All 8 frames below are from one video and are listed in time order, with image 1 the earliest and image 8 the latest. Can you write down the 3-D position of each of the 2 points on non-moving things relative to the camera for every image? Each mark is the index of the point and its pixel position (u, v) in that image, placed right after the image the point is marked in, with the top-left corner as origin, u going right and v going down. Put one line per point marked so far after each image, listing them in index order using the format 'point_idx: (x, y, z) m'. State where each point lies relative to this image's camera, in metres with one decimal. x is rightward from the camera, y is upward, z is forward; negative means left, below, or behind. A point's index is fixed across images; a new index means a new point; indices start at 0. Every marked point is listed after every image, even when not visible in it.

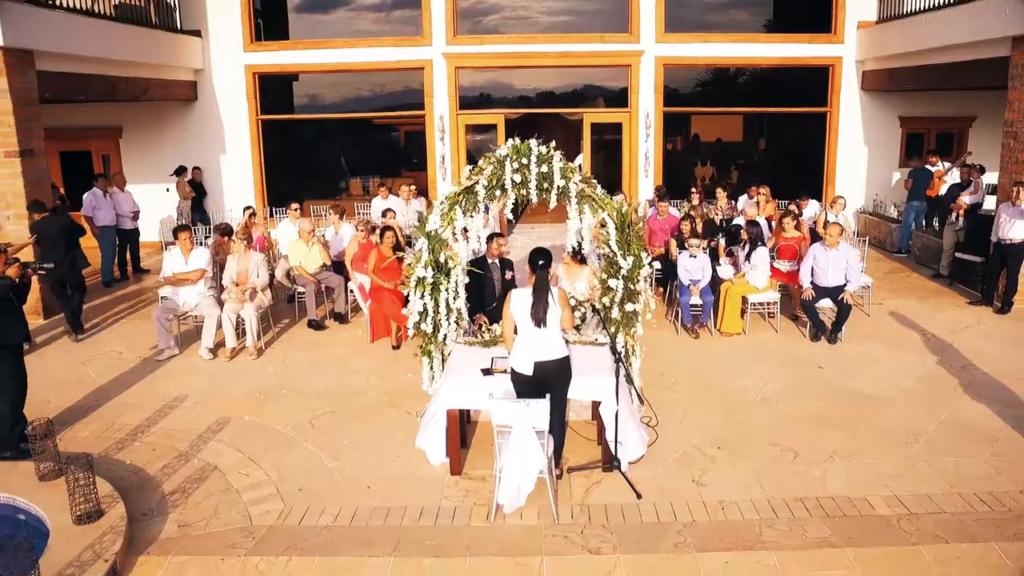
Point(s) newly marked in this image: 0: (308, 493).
0: (-1.1, -1.1, +4.9) m
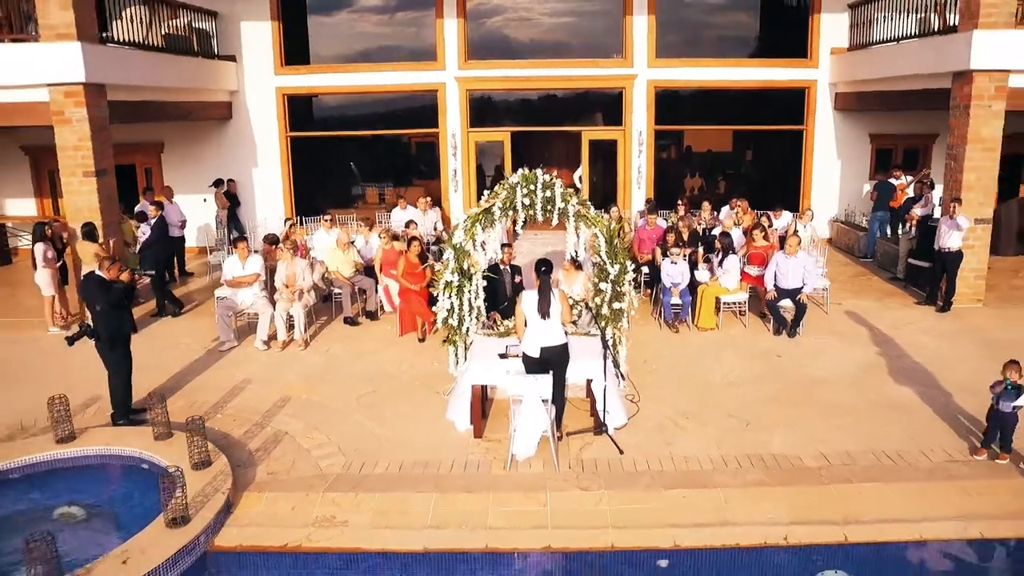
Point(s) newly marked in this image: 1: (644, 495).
0: (-1.0, -1.1, +6.3) m
1: (+0.8, -1.2, +5.4) m
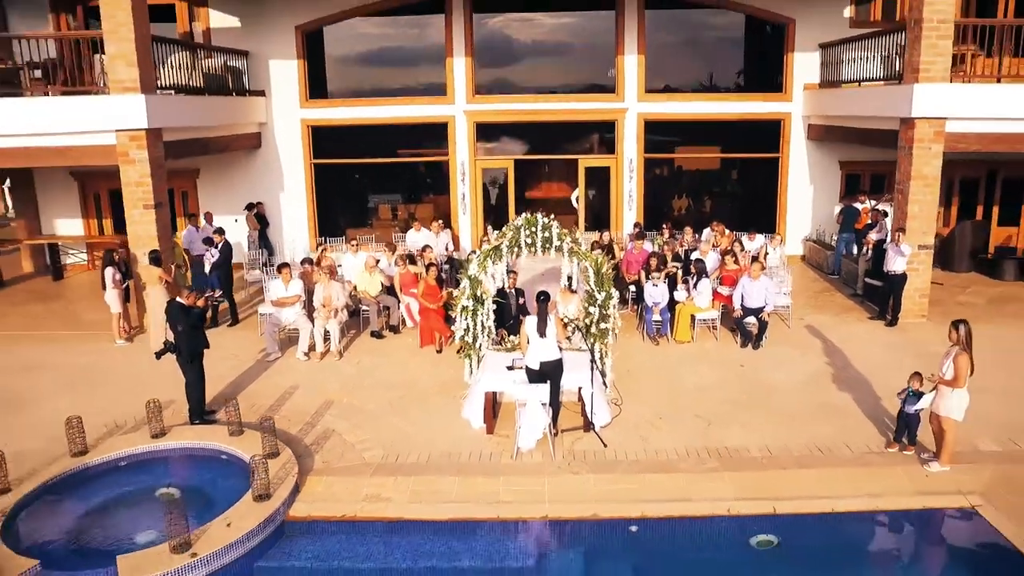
0: (-1.0, -1.3, +7.8) m
1: (+0.8, -1.4, +6.9) m
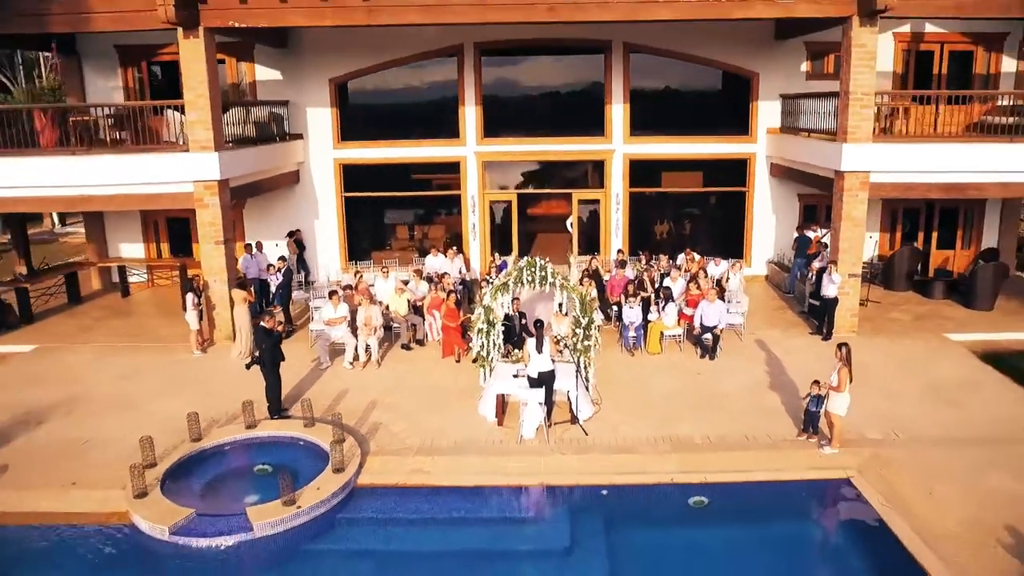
0: (-0.9, -1.6, +10.3) m
1: (+0.9, -1.7, +9.4) m
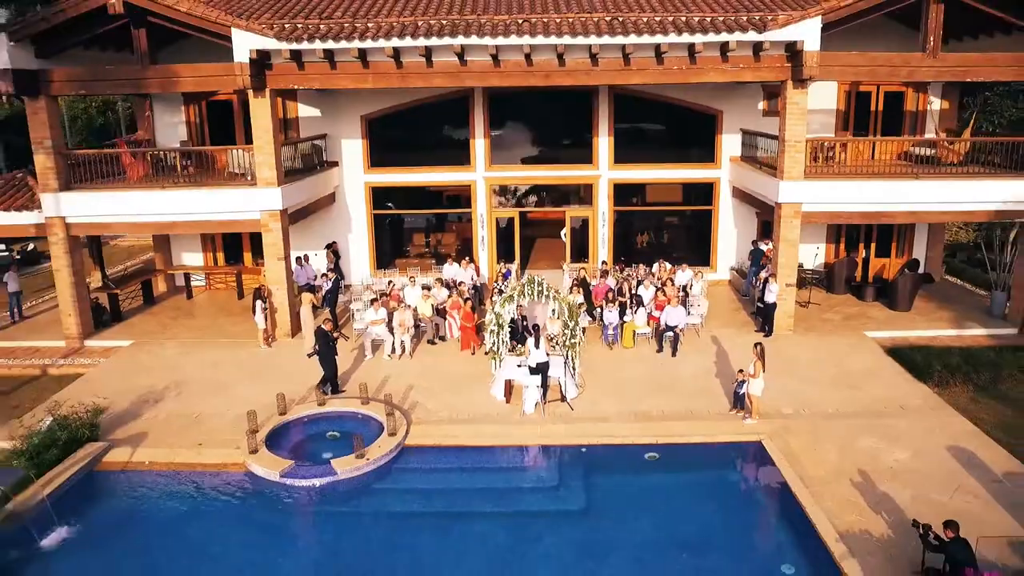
0: (-0.9, -1.8, +13.7) m
1: (+1.0, -1.9, +12.8) m
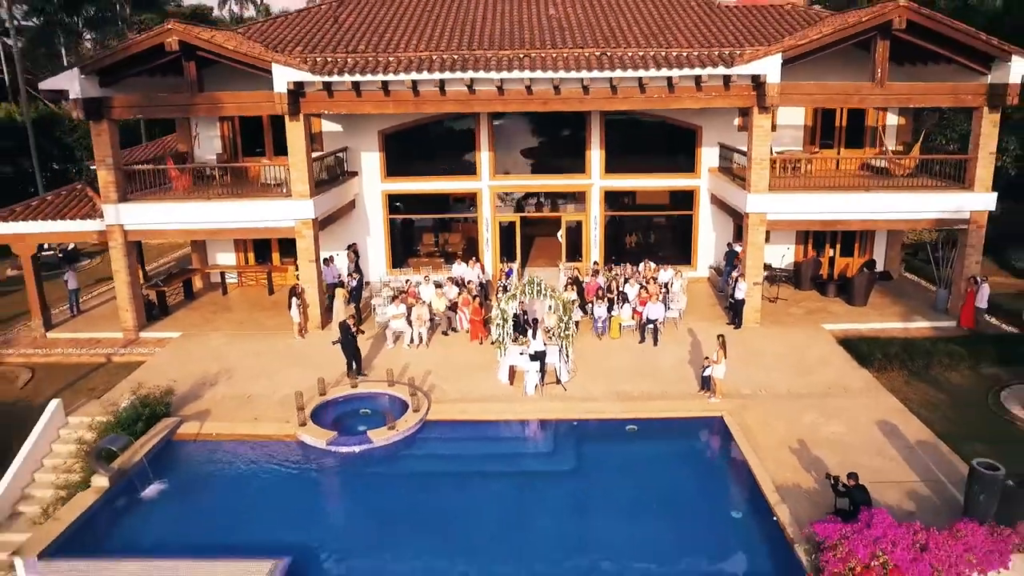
0: (-0.8, -1.8, +16.2) m
1: (+1.0, -2.0, +15.3) m
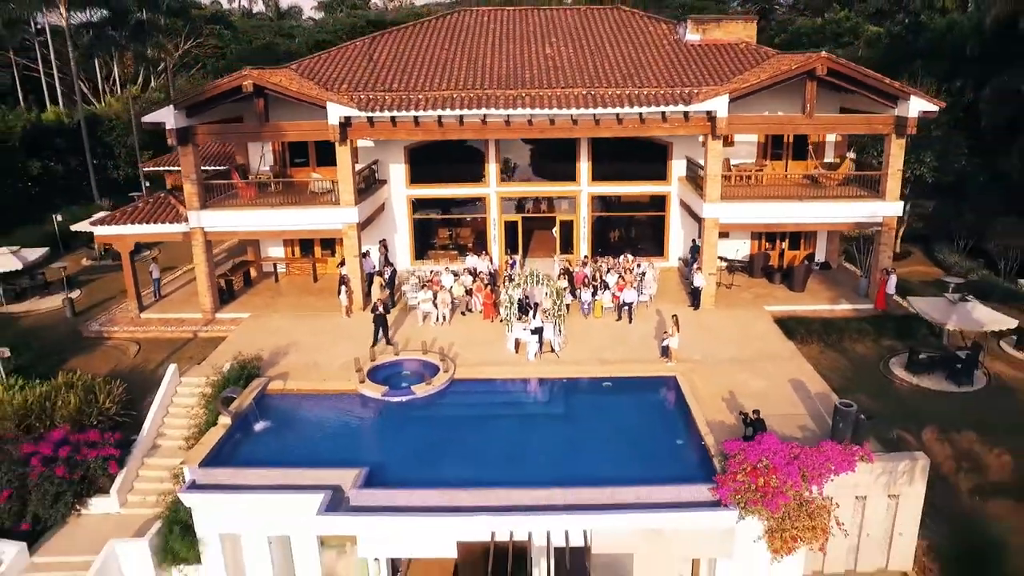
0: (-0.7, -1.6, +21.1) m
1: (+1.1, -1.8, +20.2) m
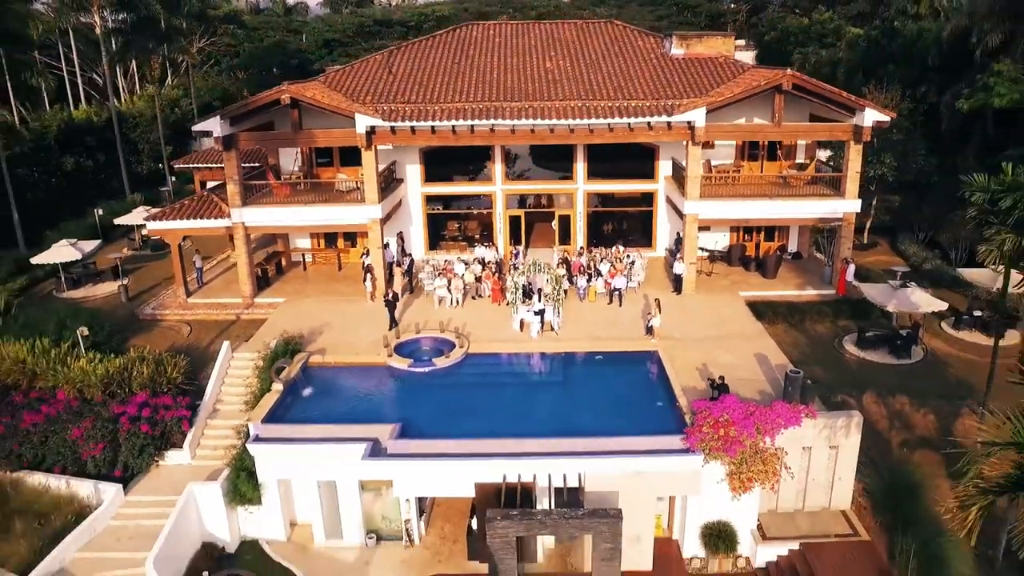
0: (-0.5, -1.3, +24.3) m
1: (+1.3, -1.4, +23.5) m
